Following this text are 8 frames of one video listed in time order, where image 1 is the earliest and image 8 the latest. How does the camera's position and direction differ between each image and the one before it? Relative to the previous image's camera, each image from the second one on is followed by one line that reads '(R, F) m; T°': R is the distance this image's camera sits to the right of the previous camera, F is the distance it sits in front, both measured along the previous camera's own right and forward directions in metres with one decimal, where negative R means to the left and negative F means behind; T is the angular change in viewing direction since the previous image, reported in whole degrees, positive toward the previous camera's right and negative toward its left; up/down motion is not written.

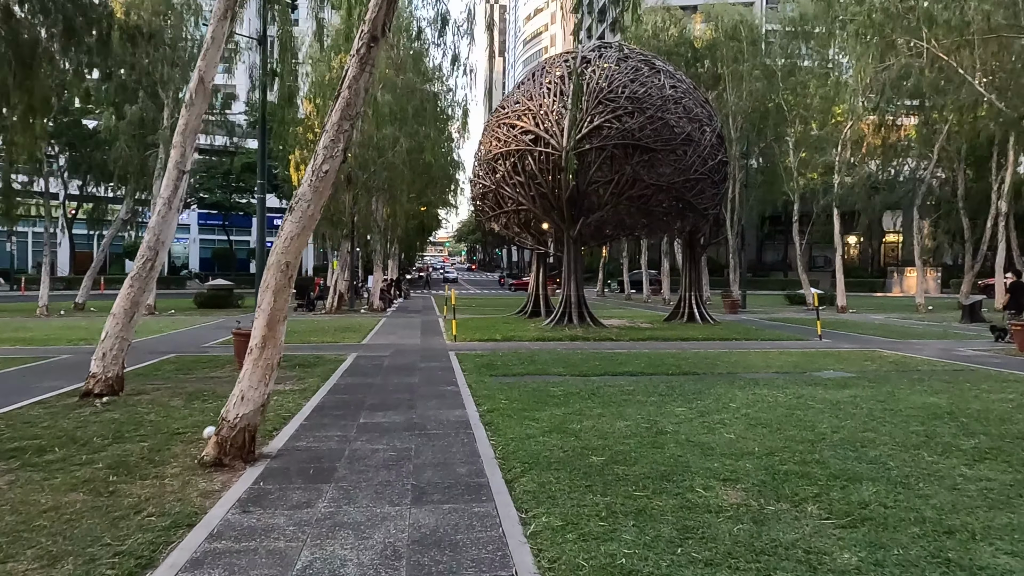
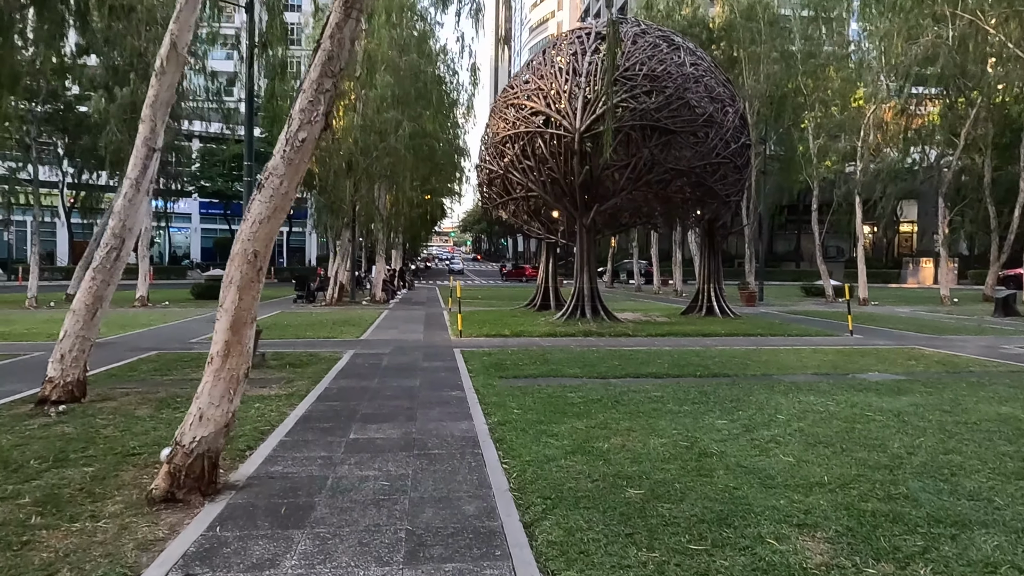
(-0.1, +1.3) m; 0°
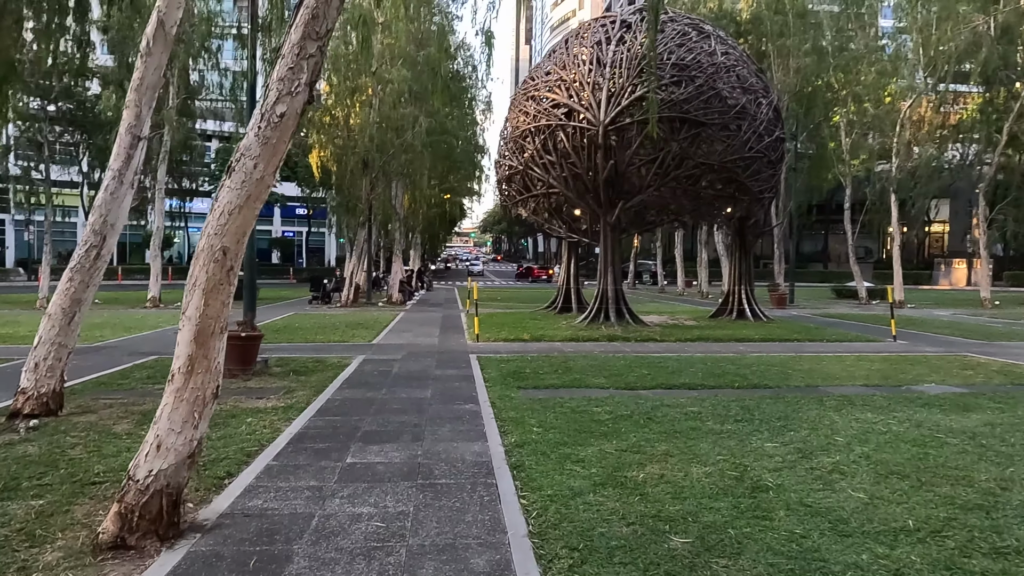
(0.0, +1.0) m; -2°
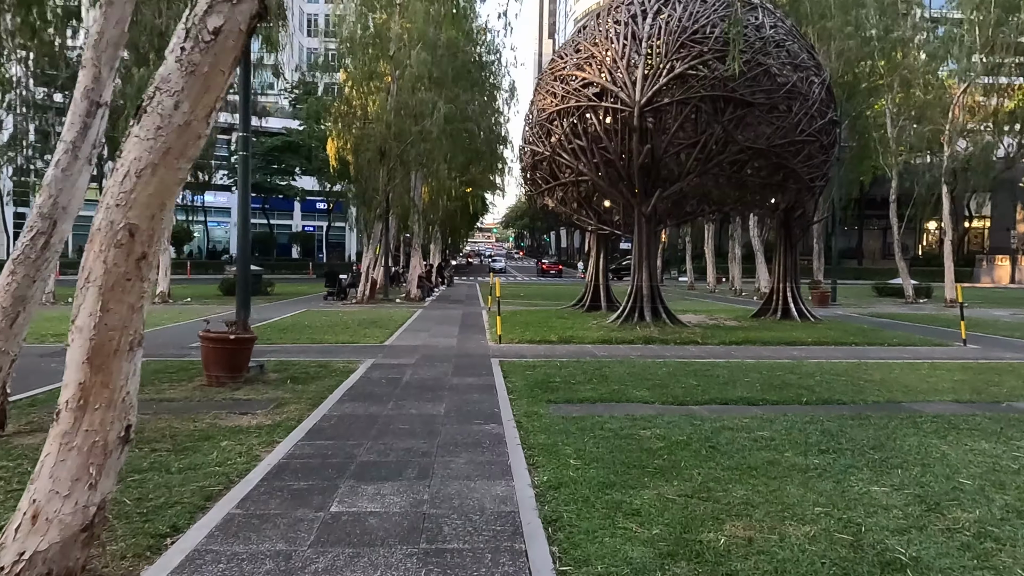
(-0.1, +1.6) m; -2°
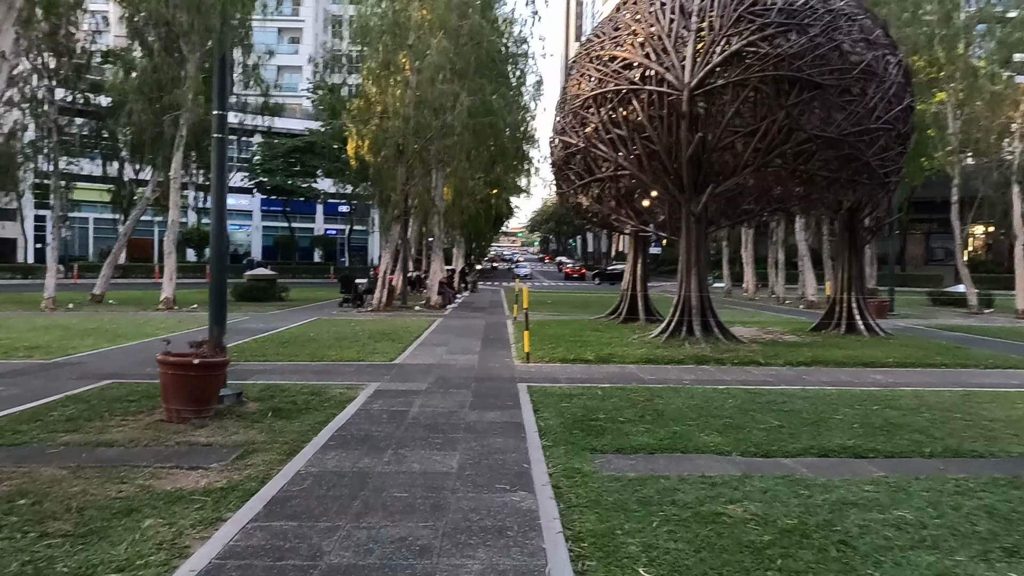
(-0.1, +2.1) m; -2°
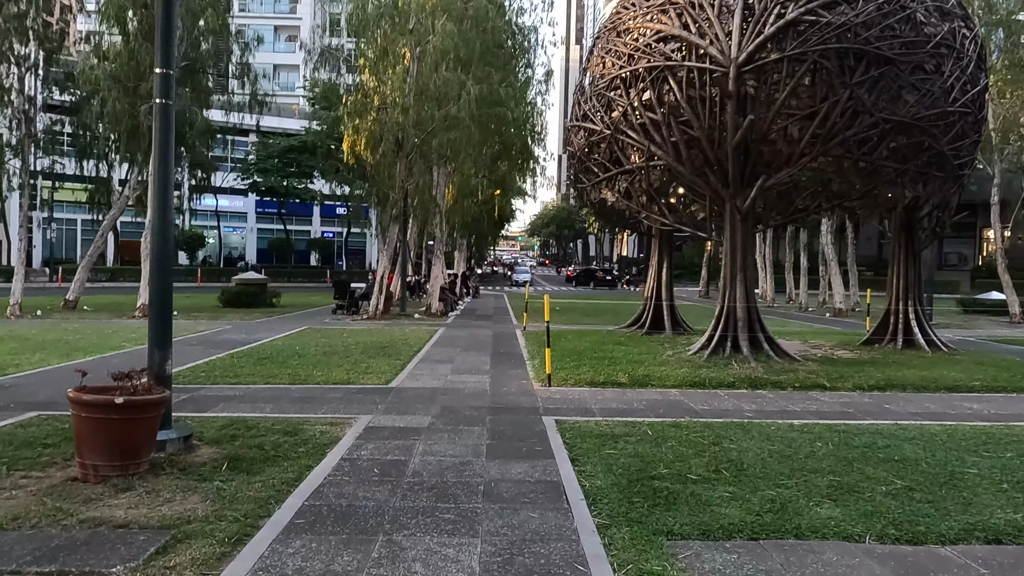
(-0.3, +2.1) m; 0°
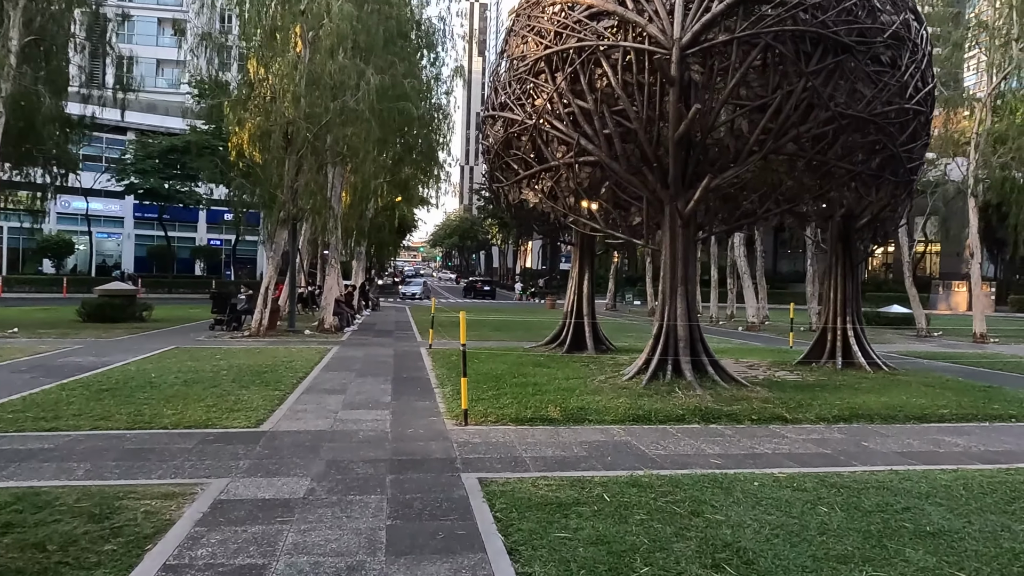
(-0.1, +2.1) m; +7°
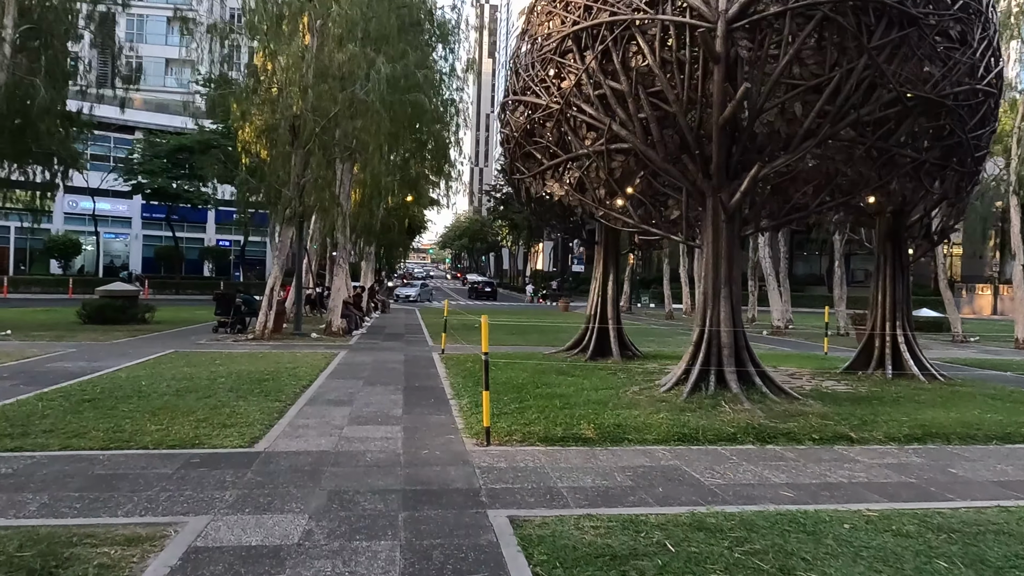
(-0.2, +1.1) m; -1°
